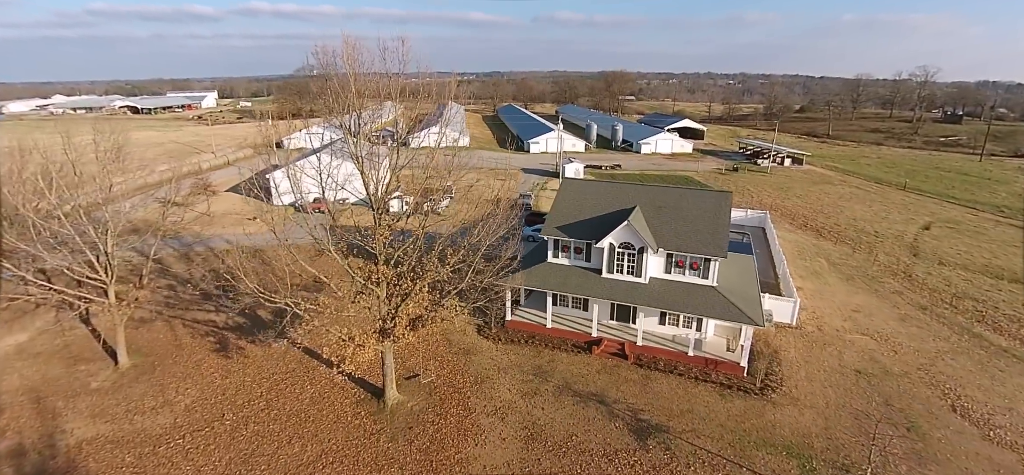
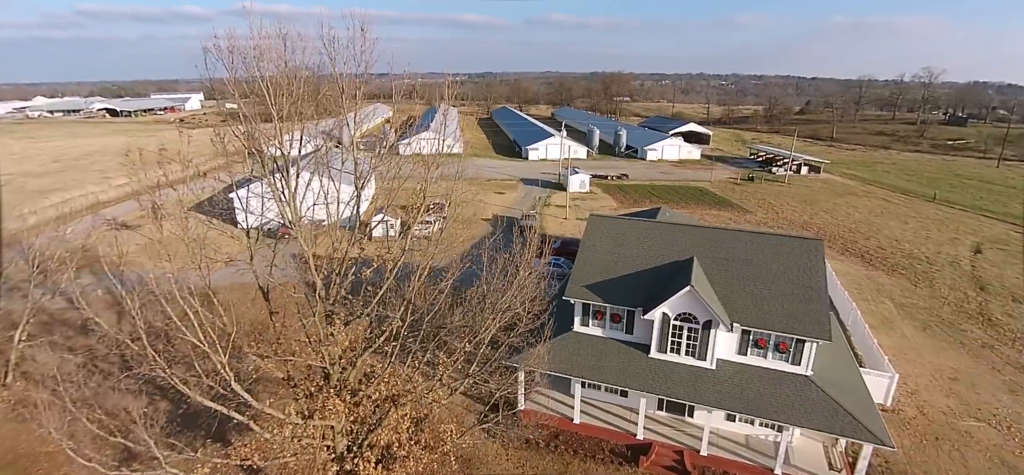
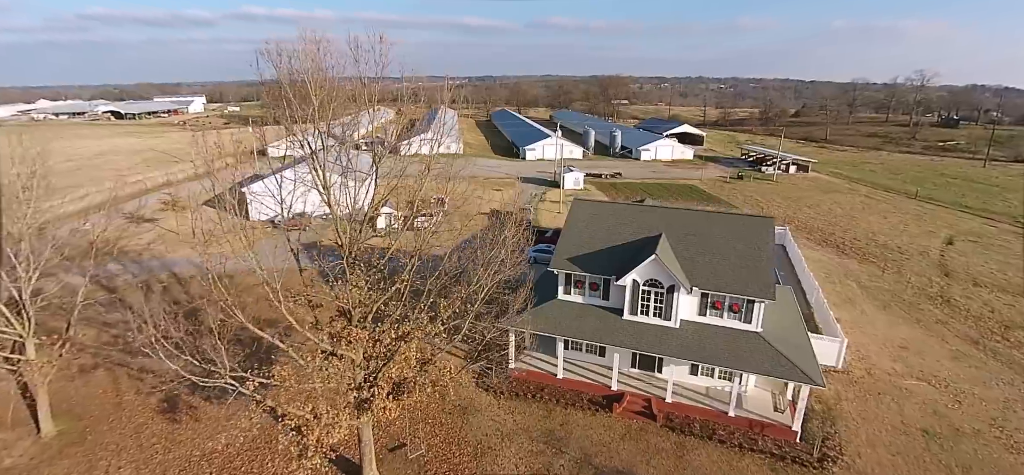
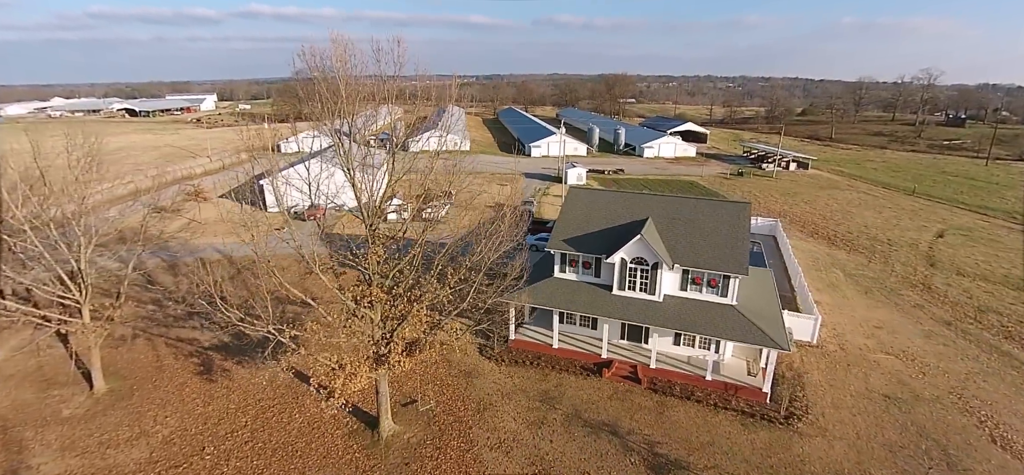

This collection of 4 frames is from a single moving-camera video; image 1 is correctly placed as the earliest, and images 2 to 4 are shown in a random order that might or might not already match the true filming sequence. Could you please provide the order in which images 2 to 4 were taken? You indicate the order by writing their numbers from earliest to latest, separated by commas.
4, 3, 2
